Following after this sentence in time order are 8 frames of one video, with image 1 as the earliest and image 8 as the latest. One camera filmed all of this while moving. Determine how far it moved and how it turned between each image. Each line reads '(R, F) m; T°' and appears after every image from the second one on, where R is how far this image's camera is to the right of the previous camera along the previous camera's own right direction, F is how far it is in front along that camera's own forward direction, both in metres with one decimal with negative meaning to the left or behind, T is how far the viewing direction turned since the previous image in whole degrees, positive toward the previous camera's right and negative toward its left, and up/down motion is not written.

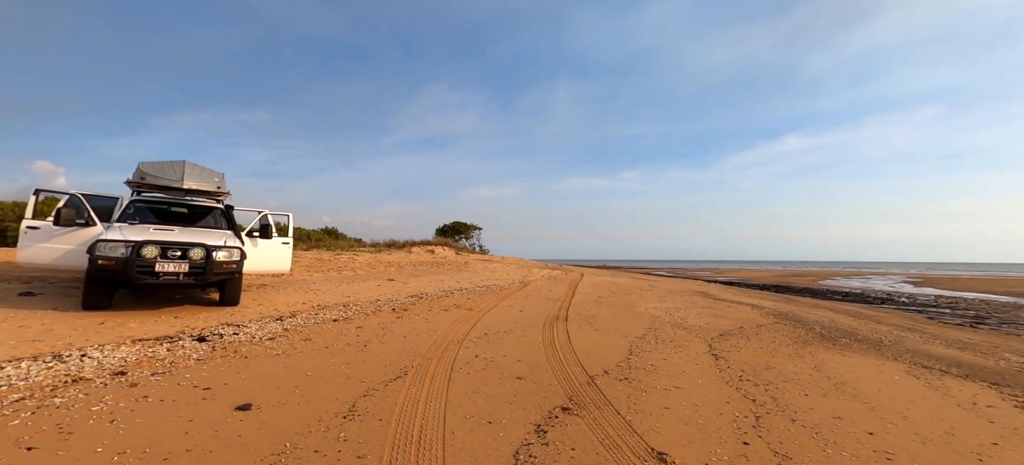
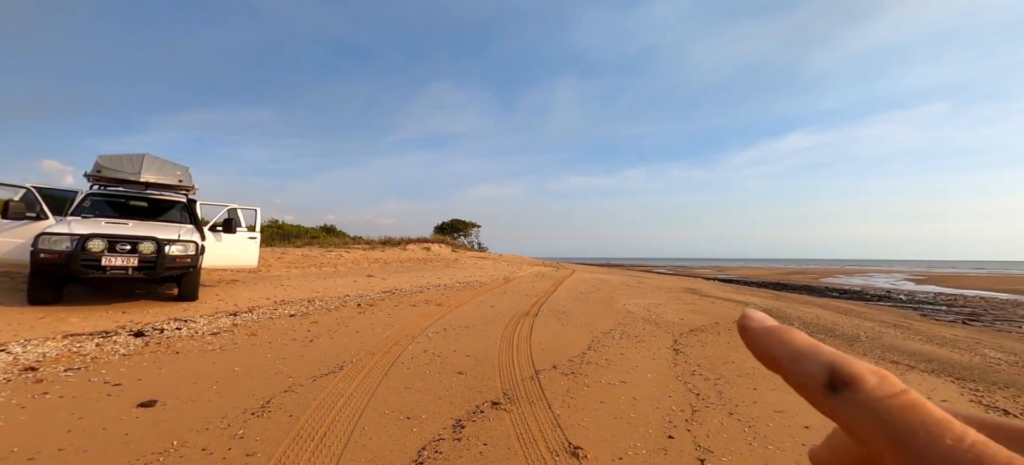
(+0.7, +0.1) m; 0°
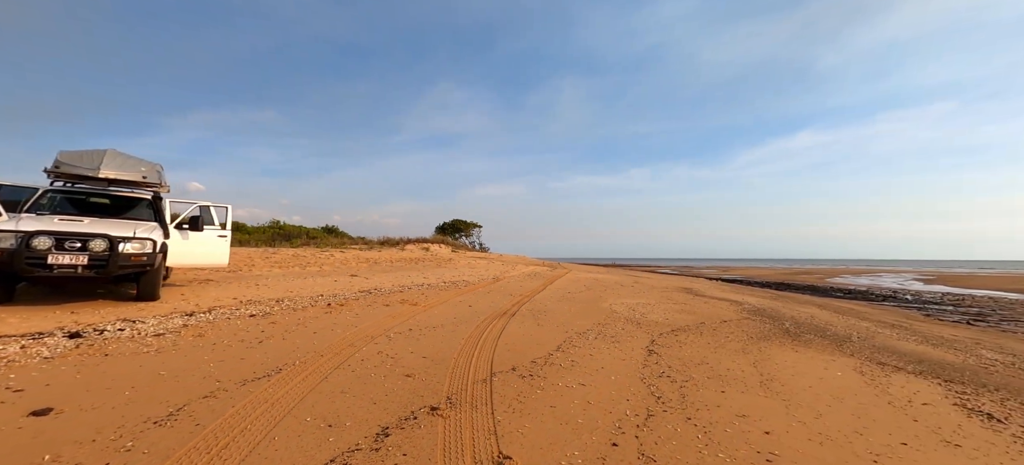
(+0.6, +0.2) m; 0°
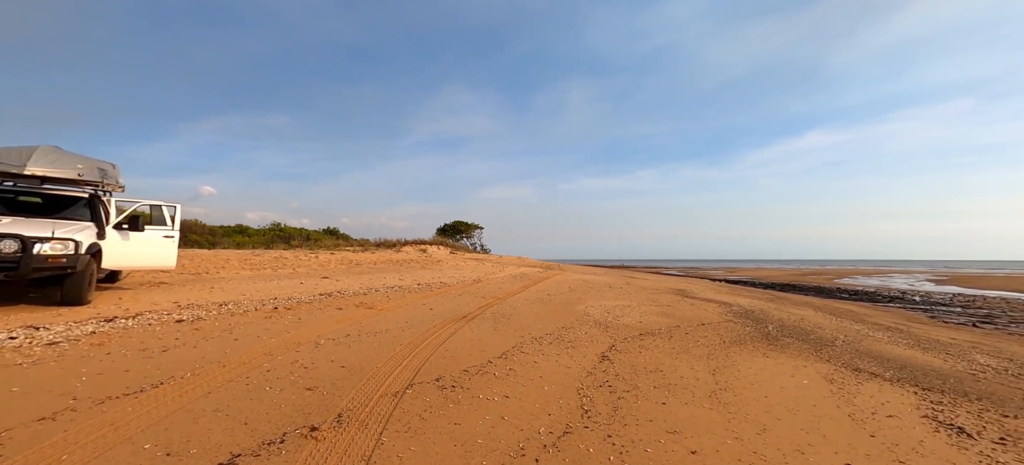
(+0.9, +0.4) m; 0°
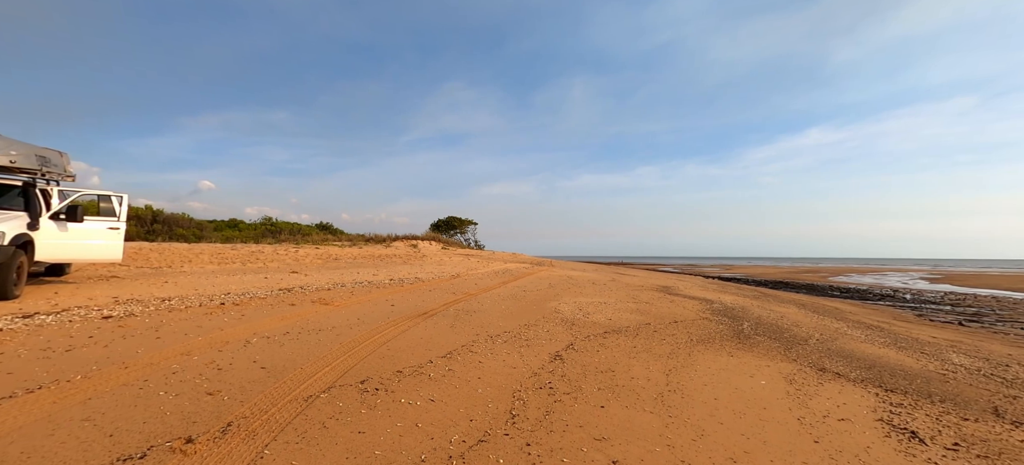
(+0.7, +0.3) m; +1°
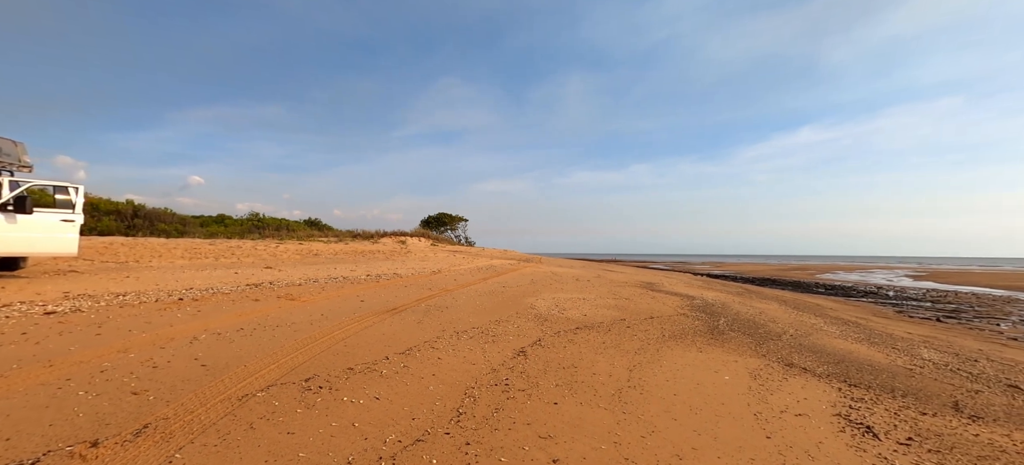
(+0.4, +0.1) m; +1°
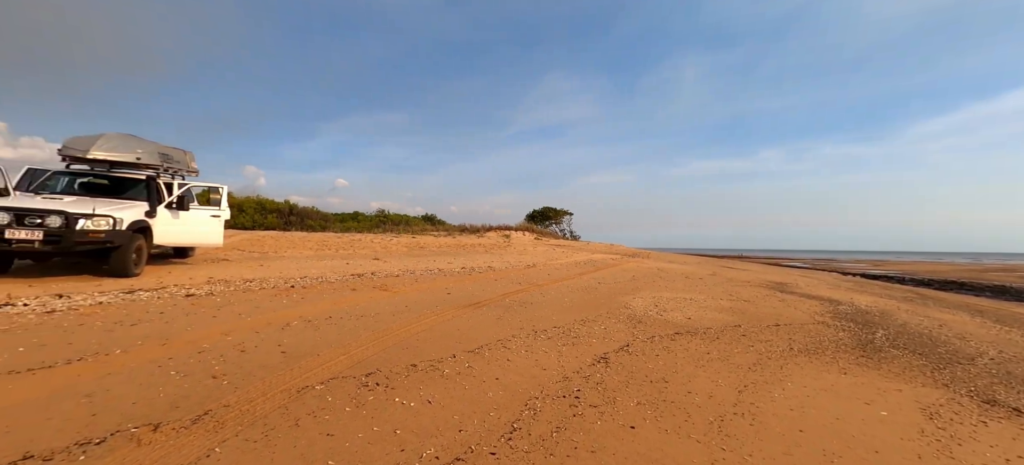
(+0.3, +0.6) m; -15°
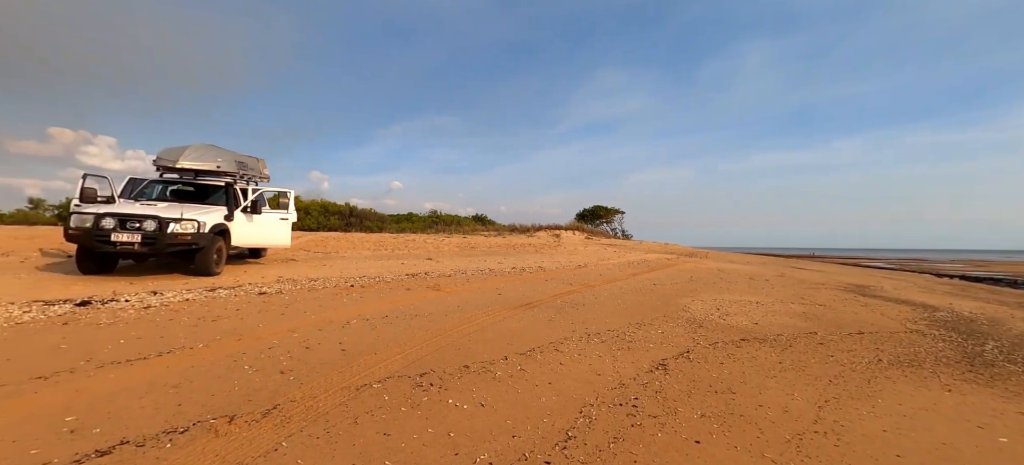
(0.0, +0.1) m; -7°
